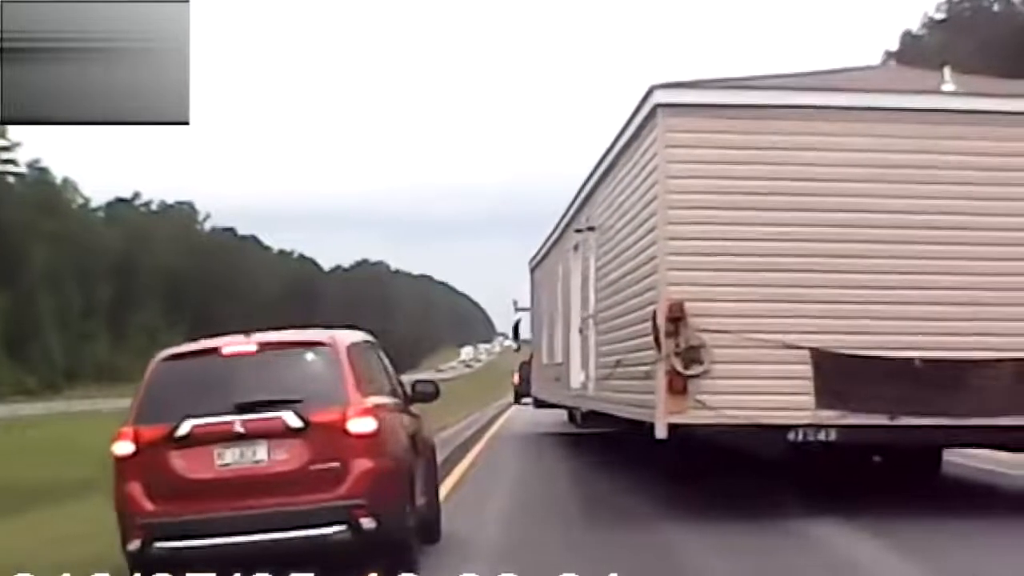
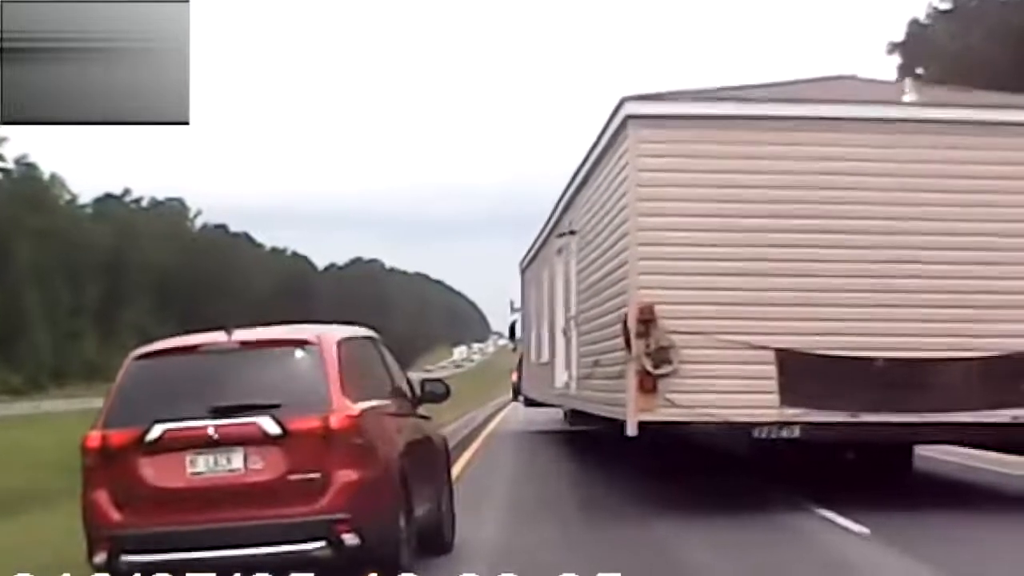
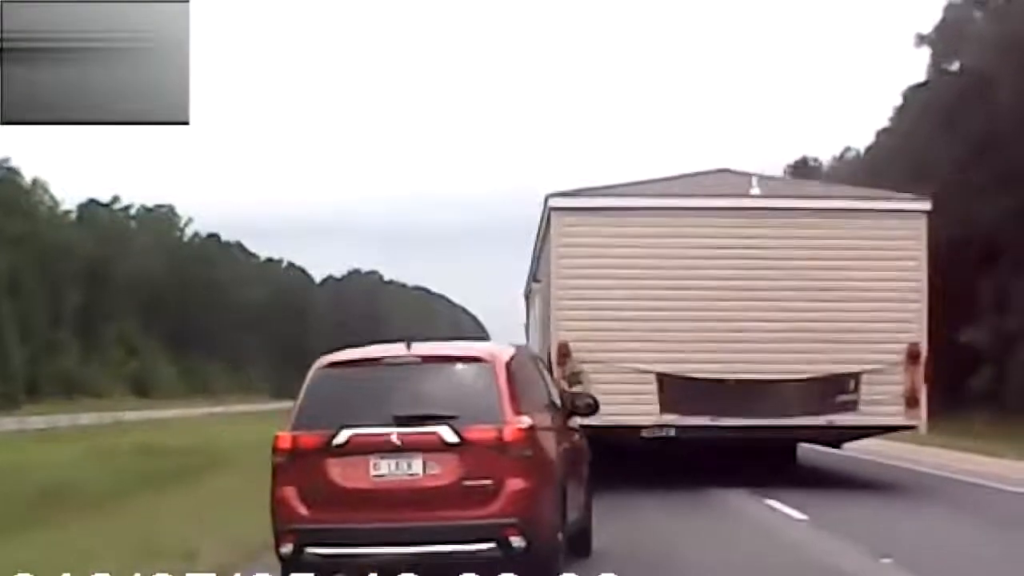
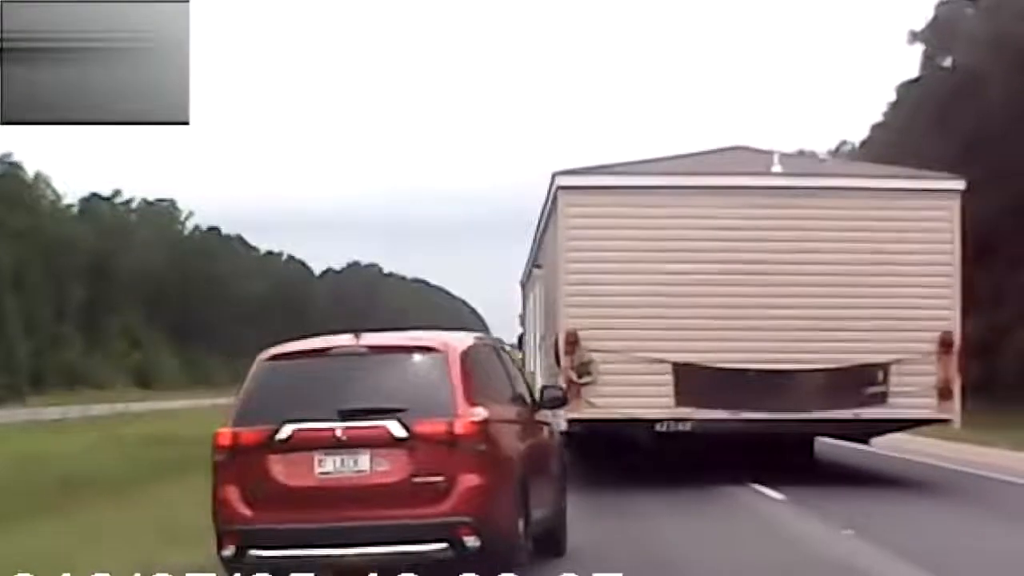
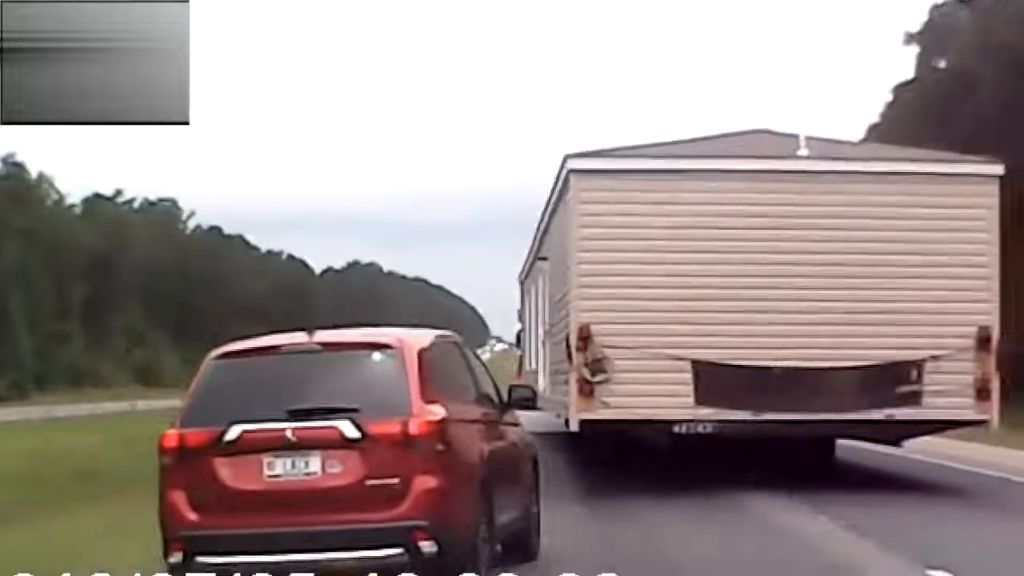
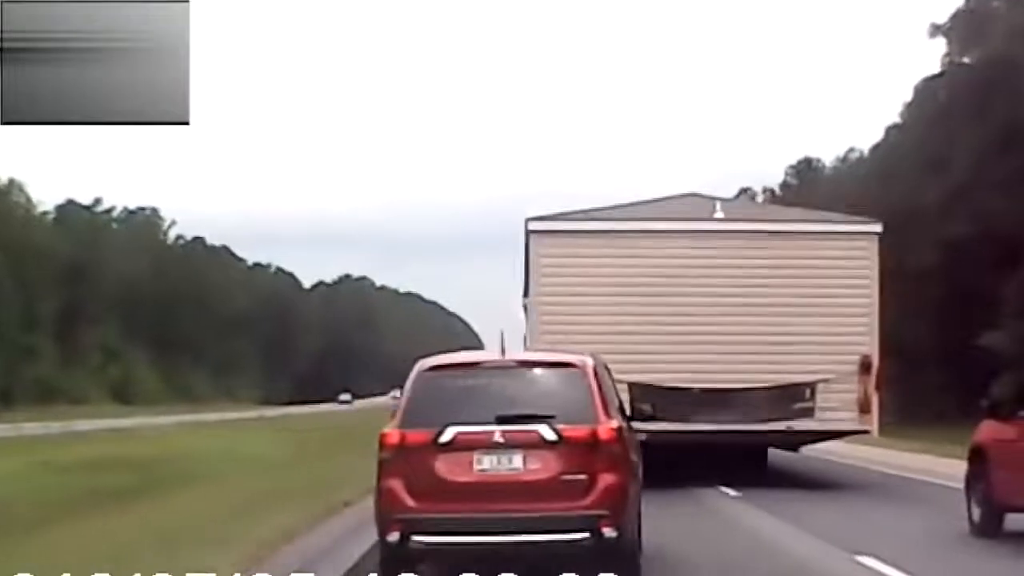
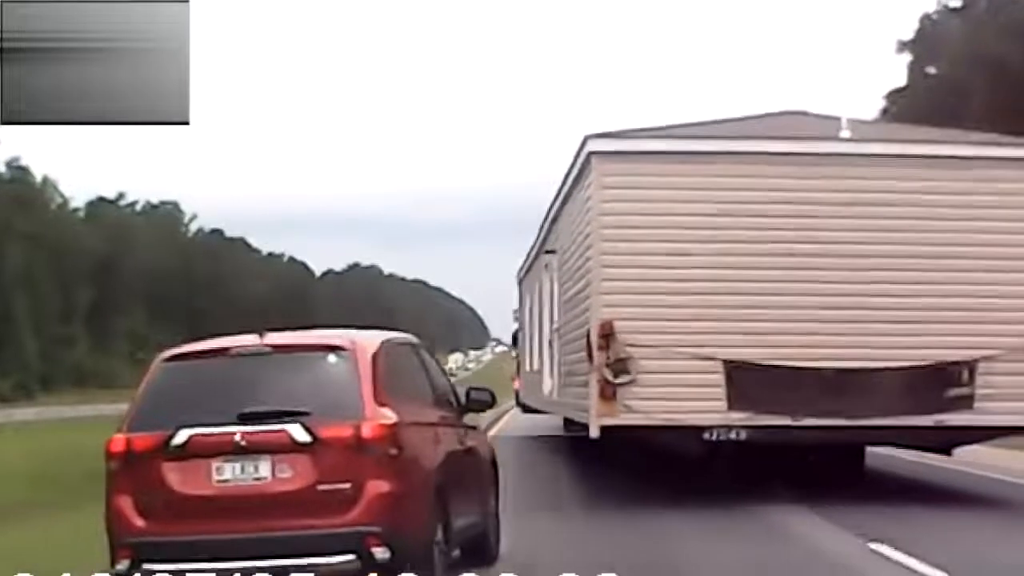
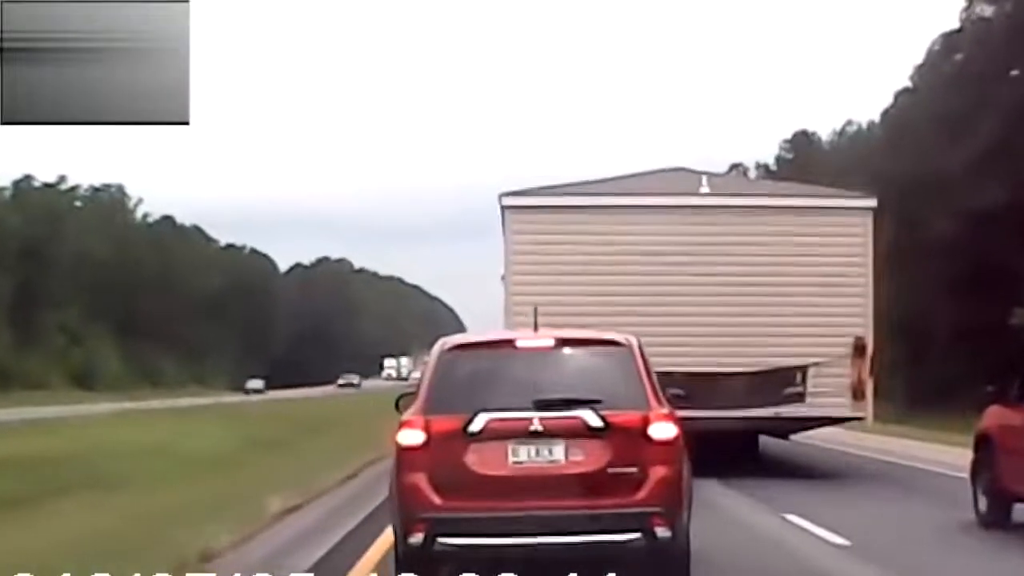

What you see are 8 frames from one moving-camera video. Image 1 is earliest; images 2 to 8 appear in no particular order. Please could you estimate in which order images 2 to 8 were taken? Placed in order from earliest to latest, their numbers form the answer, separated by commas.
2, 7, 5, 4, 3, 6, 8
